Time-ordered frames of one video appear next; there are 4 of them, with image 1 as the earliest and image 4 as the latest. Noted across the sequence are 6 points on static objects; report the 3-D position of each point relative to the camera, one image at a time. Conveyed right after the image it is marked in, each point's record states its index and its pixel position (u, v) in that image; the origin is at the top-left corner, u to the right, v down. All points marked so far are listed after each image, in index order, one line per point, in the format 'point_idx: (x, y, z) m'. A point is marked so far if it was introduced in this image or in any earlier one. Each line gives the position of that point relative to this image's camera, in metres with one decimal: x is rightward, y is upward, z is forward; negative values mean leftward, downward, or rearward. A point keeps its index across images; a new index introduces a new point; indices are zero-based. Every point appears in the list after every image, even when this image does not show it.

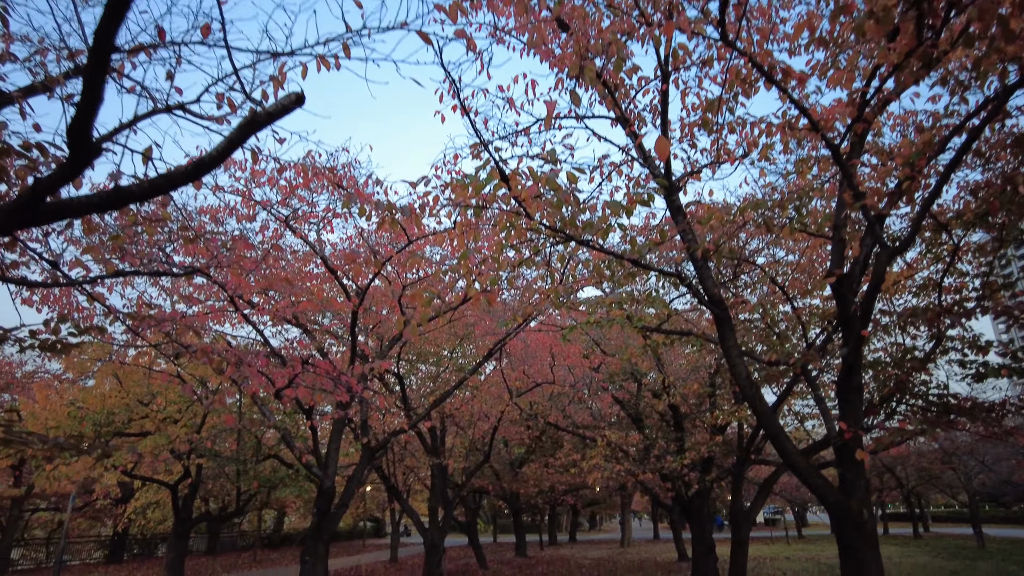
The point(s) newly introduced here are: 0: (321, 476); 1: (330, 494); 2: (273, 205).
0: (-2.7, -2.7, +9.1) m
1: (-2.6, -2.9, +9.1) m
2: (-2.9, +1.0, +7.7) m
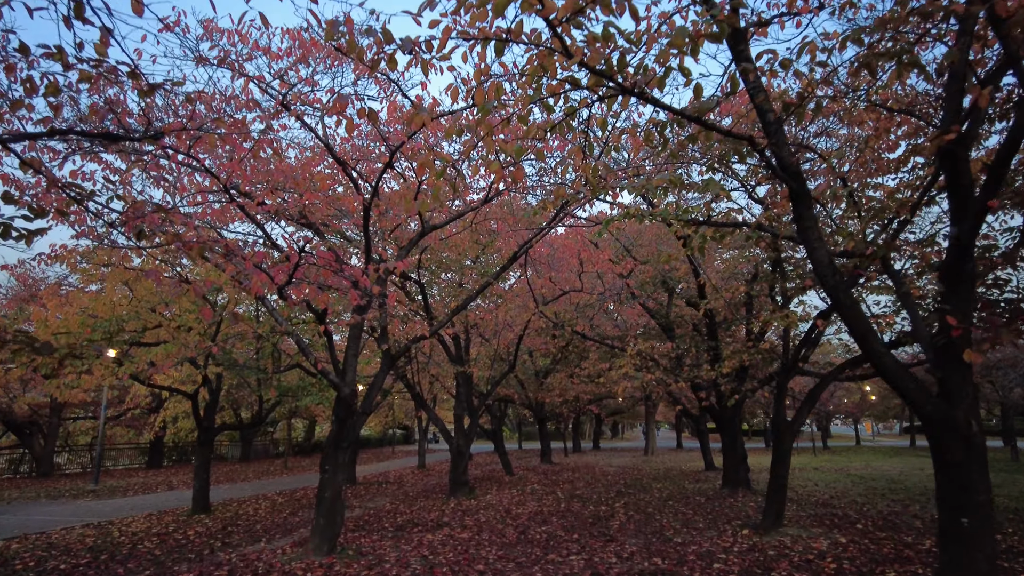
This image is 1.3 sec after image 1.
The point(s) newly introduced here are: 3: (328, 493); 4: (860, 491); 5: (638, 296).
0: (-2.3, -1.3, +8.6) m
1: (-2.2, -1.5, +8.6) m
2: (-2.6, +2.2, +6.8) m
3: (-2.4, -2.7, +8.5) m
4: (+7.7, -4.5, +14.2) m
5: (+2.8, -0.2, +14.3) m
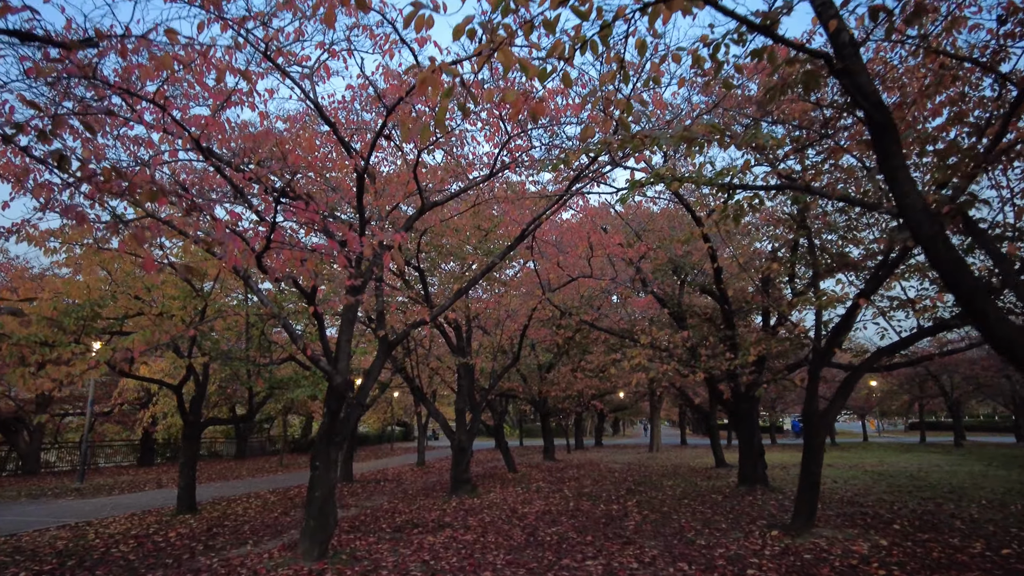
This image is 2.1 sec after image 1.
0: (-2.2, -1.0, +7.9) m
1: (-2.1, -1.3, +7.9) m
2: (-2.5, +2.4, +6.0) m
3: (-2.3, -2.5, +7.7) m
4: (+7.8, -4.2, +13.5) m
5: (+2.9, +0.1, +13.5) m
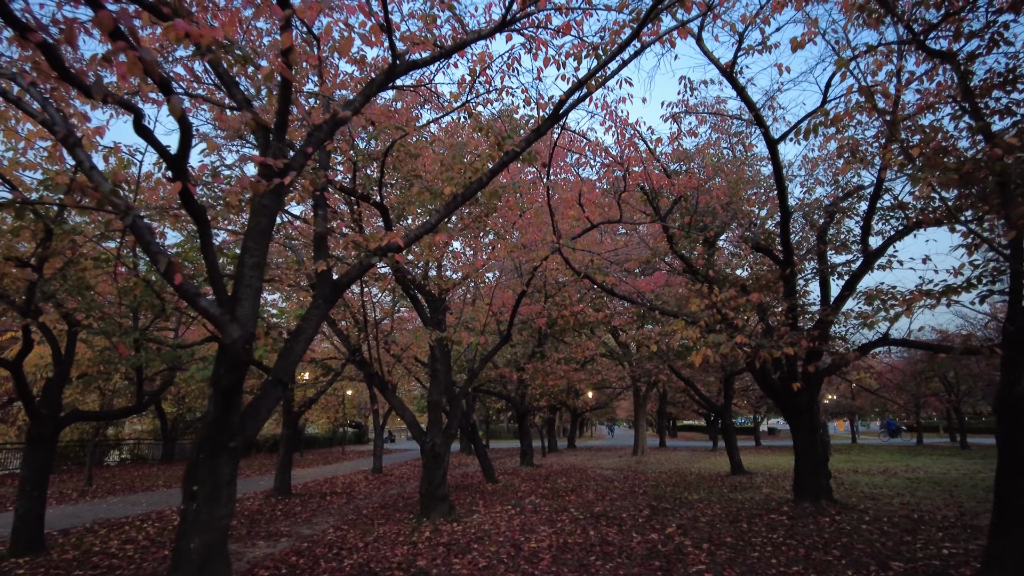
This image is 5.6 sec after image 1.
0: (-1.9, -0.2, +4.4) m
1: (-1.8, -0.5, +4.4) m
2: (-2.0, +3.2, +2.5) m
3: (-2.1, -1.7, +4.2) m
4: (+7.7, -3.6, +10.6) m
5: (+2.8, +0.8, +10.3) m
